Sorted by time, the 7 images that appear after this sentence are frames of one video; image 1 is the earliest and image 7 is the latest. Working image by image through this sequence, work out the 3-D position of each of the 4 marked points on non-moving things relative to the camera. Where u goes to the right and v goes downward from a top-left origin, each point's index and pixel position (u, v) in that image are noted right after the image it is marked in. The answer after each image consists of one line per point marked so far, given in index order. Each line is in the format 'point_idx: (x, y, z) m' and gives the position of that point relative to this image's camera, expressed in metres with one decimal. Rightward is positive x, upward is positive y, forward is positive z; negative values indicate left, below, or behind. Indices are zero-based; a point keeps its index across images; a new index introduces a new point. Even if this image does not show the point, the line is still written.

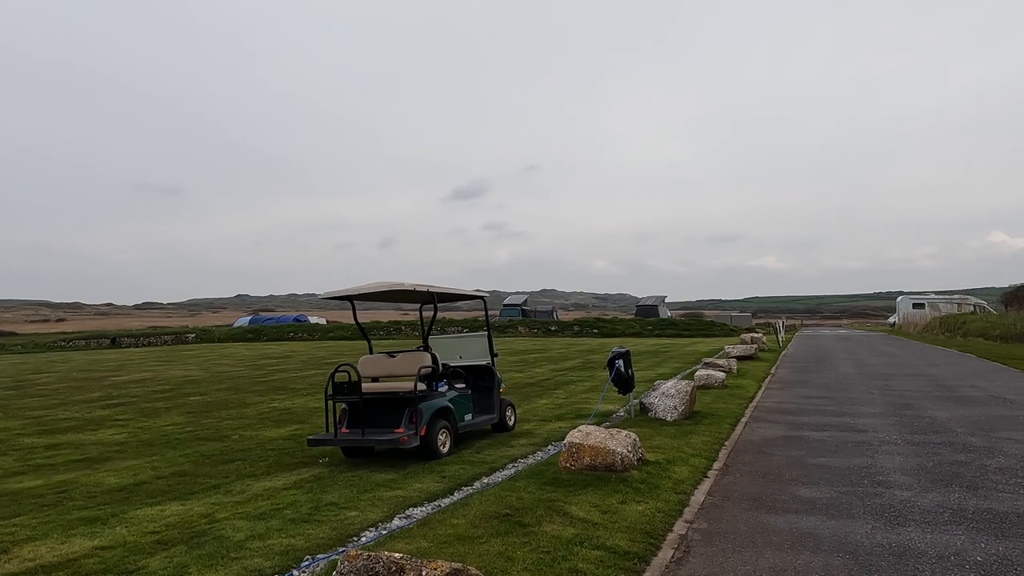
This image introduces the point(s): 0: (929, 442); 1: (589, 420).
0: (+5.9, -2.2, +9.4) m
1: (+1.4, -2.5, +12.3) m
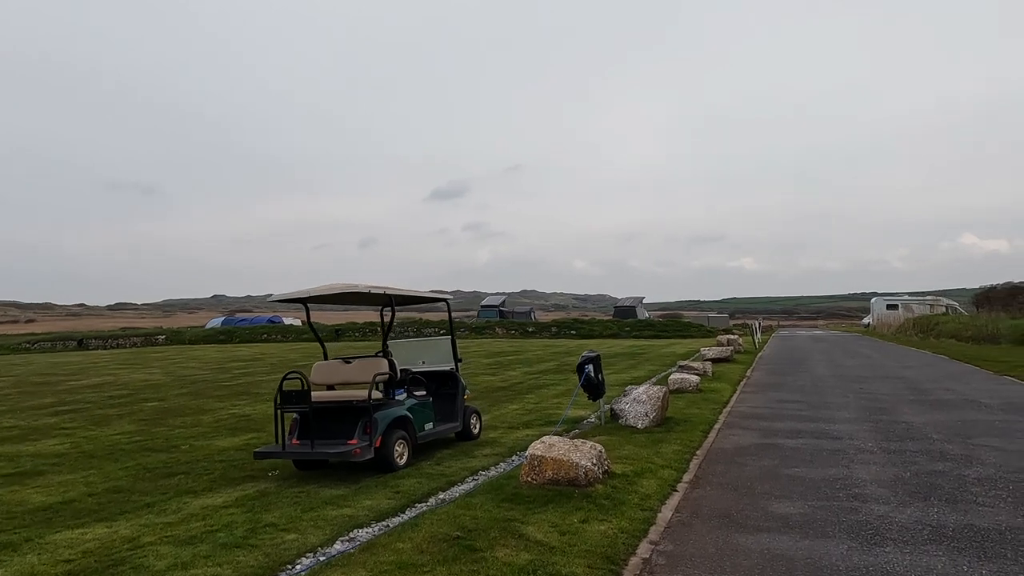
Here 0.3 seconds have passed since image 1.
0: (+5.4, -2.3, +9.1) m
1: (+0.8, -2.5, +11.9) m
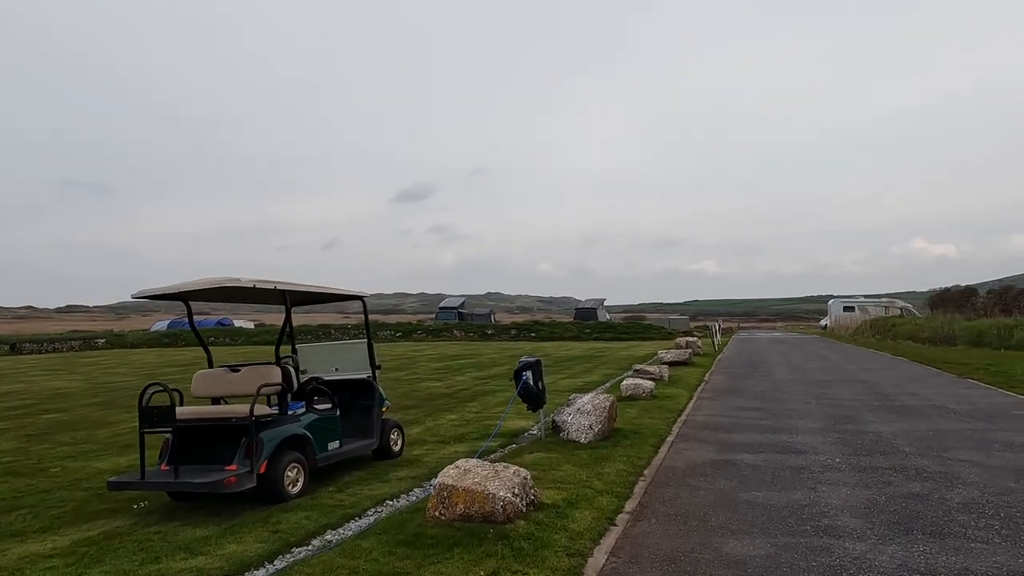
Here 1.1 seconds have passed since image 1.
0: (+4.5, -2.2, +8.1) m
1: (-0.3, -2.4, +10.5) m
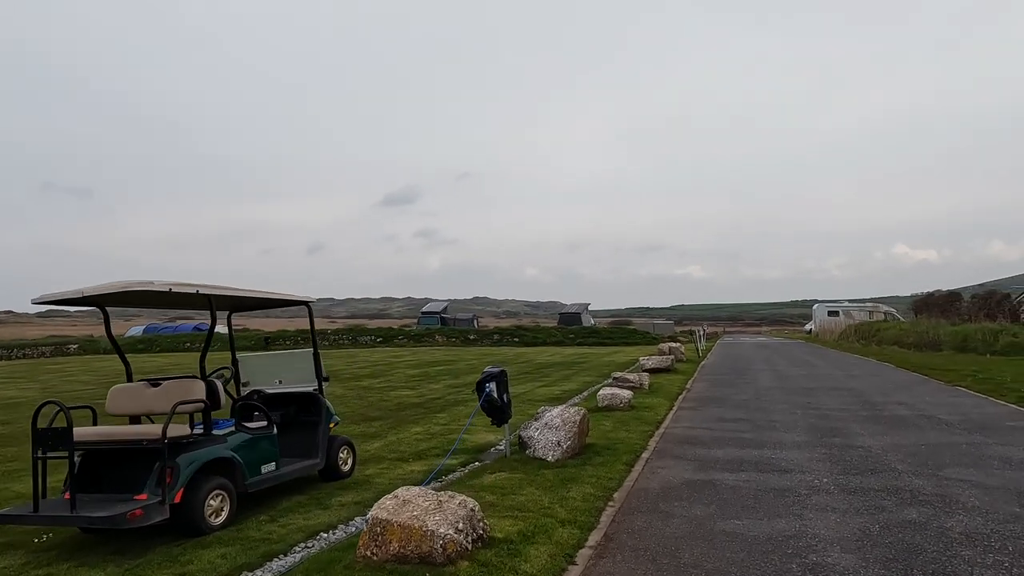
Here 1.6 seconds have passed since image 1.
0: (+4.0, -2.3, +7.4) m
1: (-0.8, -2.5, +9.7) m
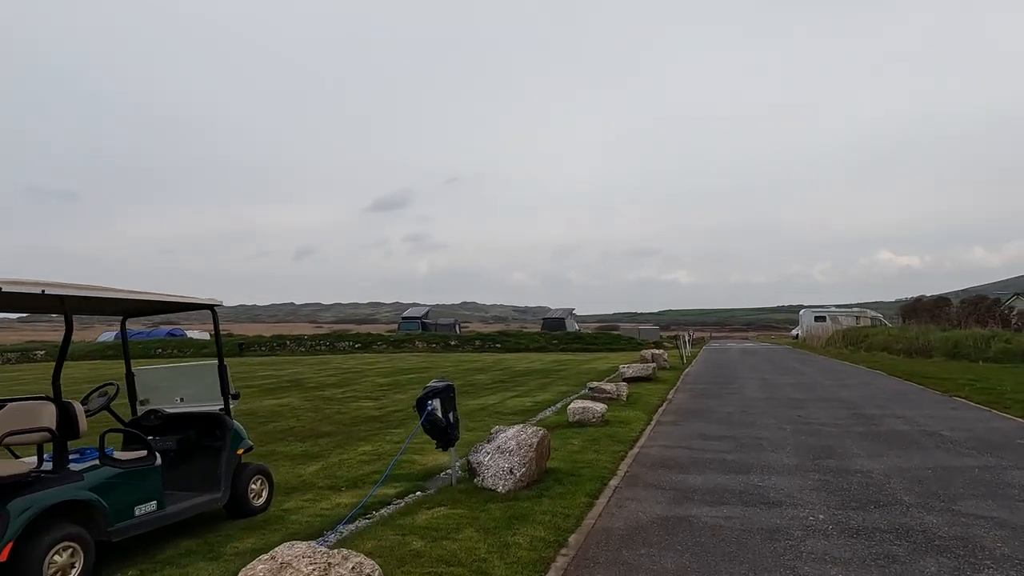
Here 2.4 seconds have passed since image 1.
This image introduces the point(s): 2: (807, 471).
0: (+3.4, -2.3, +6.1) m
1: (-1.5, -2.5, +8.4) m
2: (+3.9, -2.4, +8.7) m
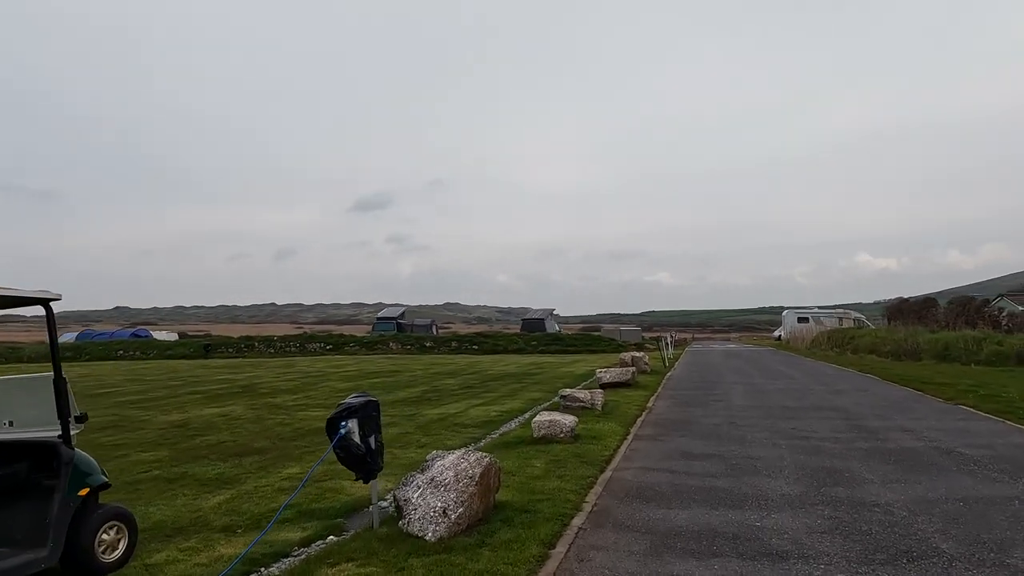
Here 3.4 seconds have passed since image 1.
0: (+2.8, -2.2, +4.6) m
1: (-2.1, -2.4, +6.7) m
2: (+3.2, -2.3, +7.1) m
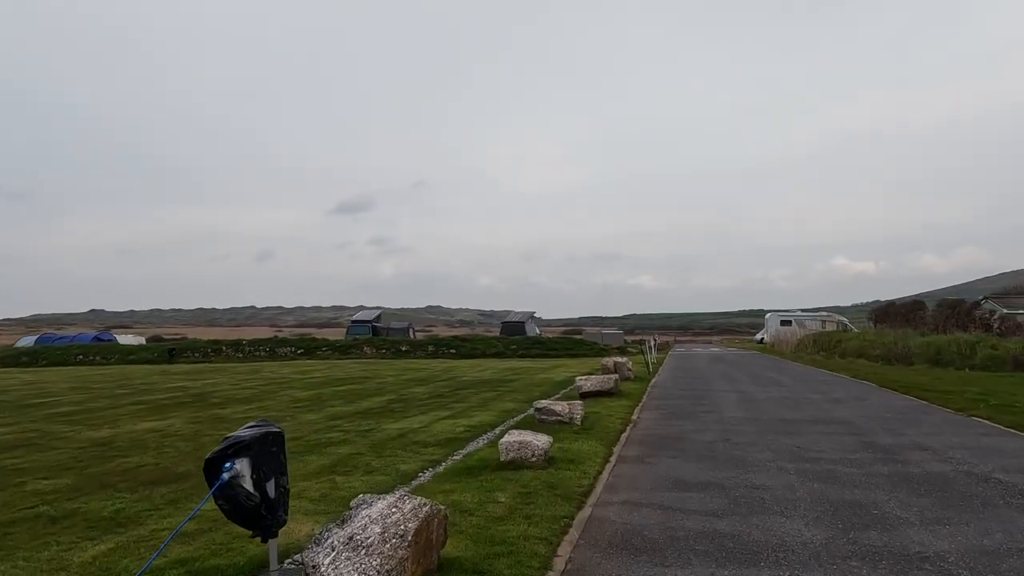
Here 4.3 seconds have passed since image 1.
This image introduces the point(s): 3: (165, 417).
0: (+2.4, -2.1, +3.0) m
1: (-2.5, -2.4, +5.1) m
2: (+2.8, -2.3, +5.6) m
3: (-8.8, -3.3, +16.8) m
